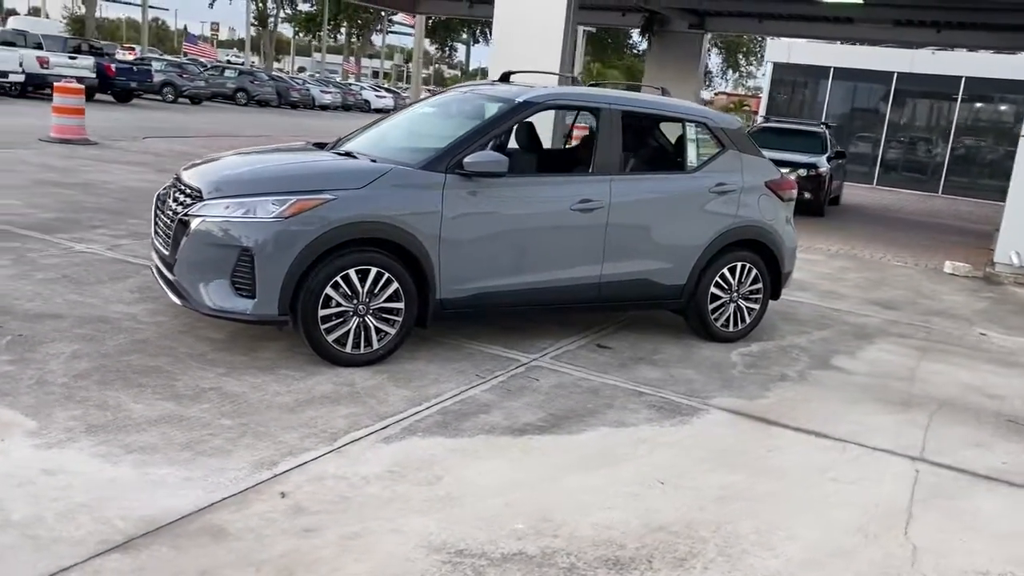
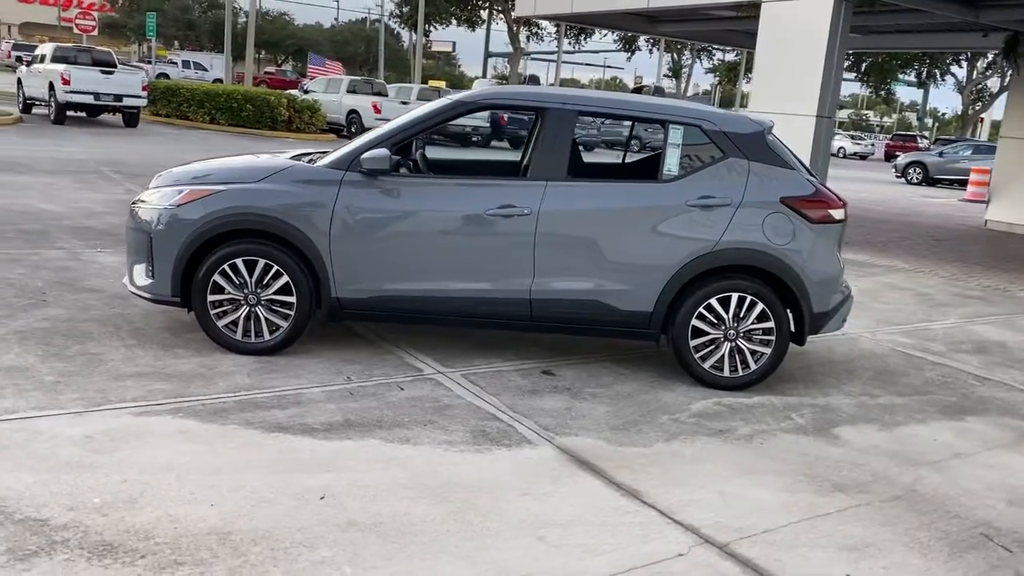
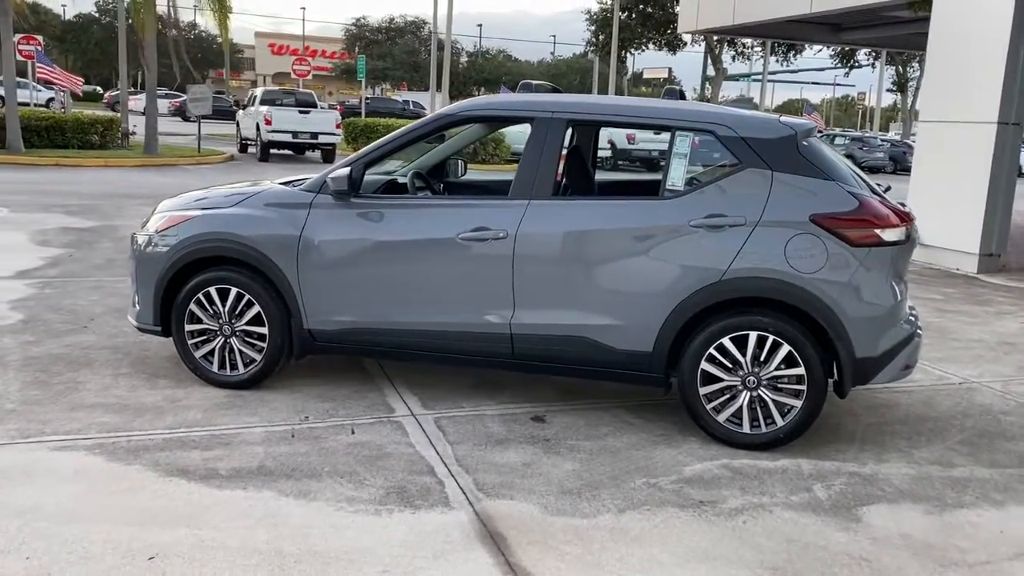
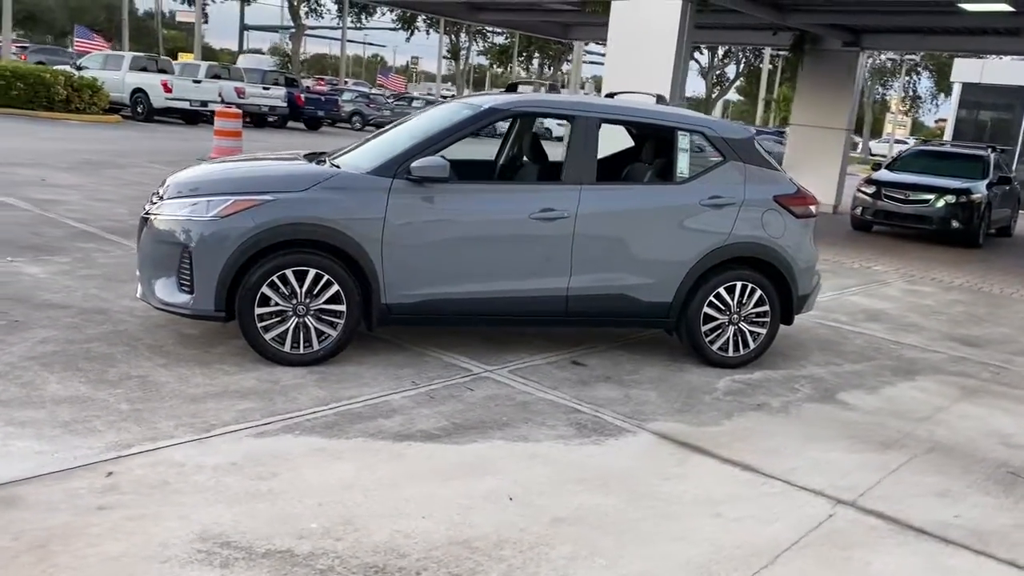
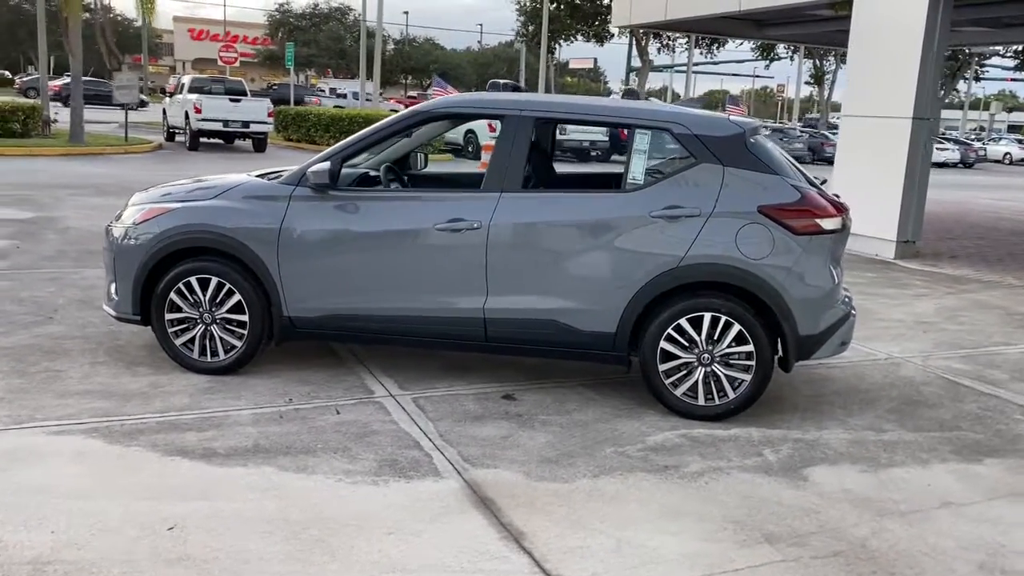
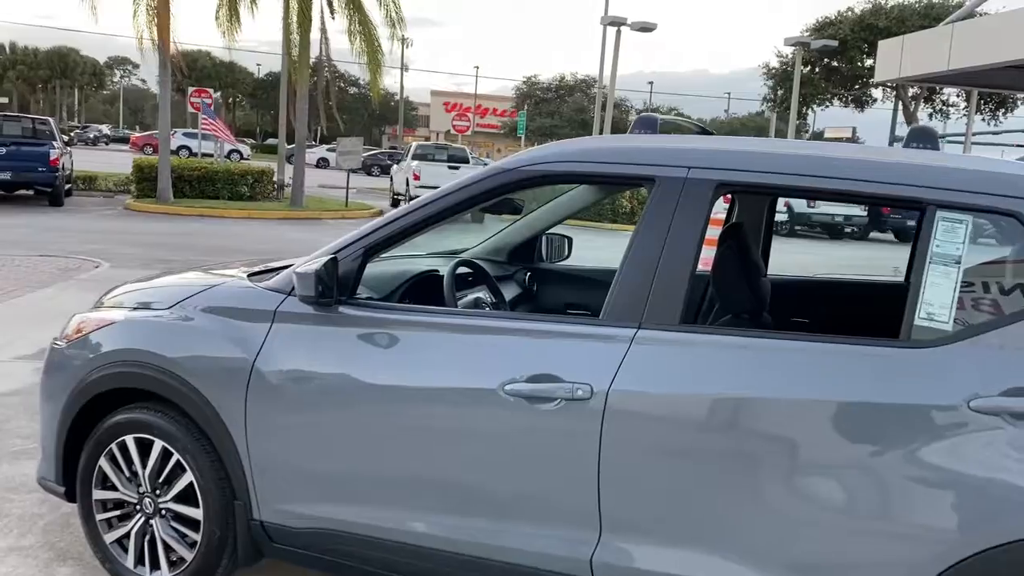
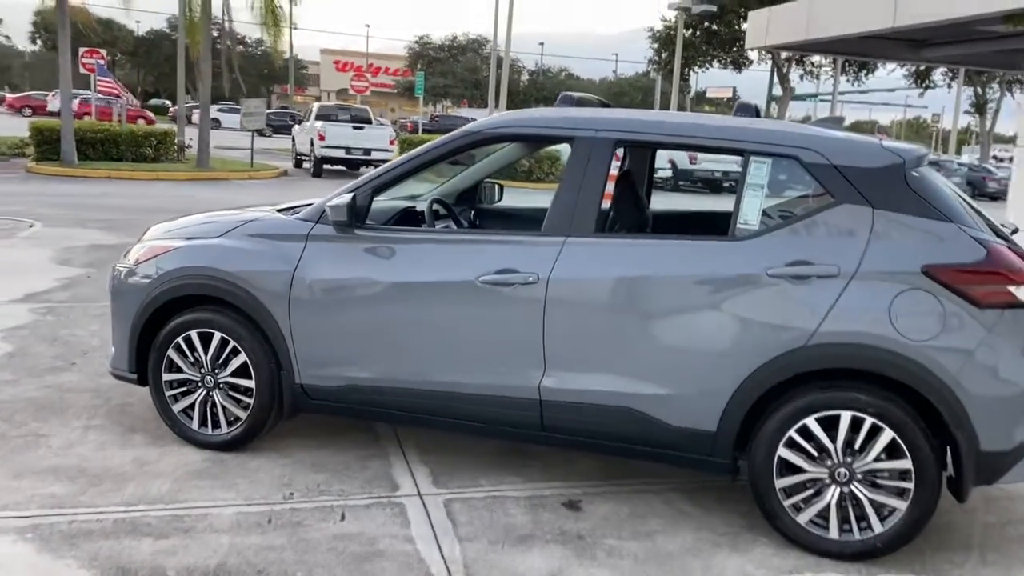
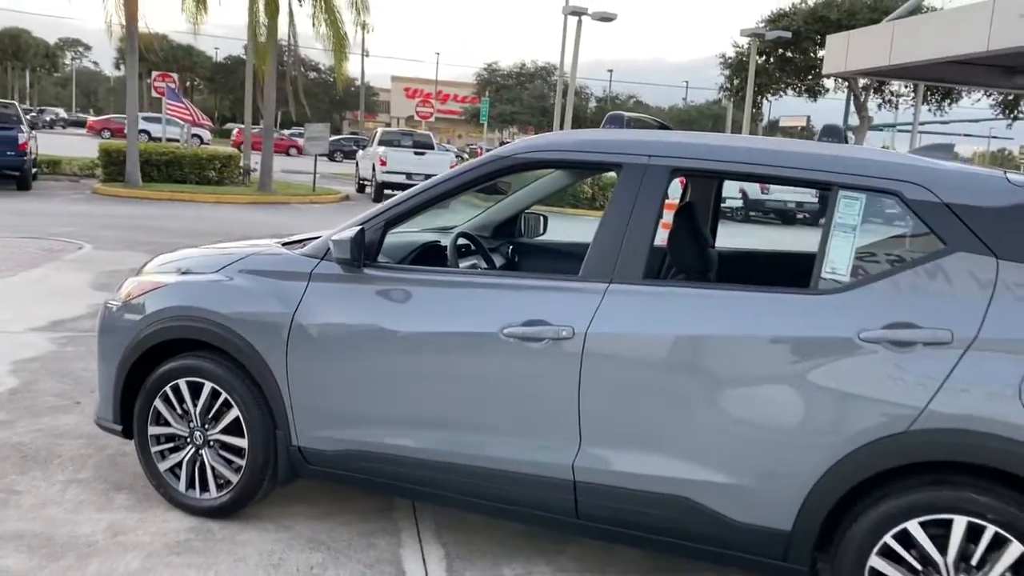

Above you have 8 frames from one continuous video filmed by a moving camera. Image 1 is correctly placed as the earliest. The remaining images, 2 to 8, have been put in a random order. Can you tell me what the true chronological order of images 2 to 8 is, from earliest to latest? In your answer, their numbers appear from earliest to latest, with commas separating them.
4, 2, 5, 3, 7, 8, 6
